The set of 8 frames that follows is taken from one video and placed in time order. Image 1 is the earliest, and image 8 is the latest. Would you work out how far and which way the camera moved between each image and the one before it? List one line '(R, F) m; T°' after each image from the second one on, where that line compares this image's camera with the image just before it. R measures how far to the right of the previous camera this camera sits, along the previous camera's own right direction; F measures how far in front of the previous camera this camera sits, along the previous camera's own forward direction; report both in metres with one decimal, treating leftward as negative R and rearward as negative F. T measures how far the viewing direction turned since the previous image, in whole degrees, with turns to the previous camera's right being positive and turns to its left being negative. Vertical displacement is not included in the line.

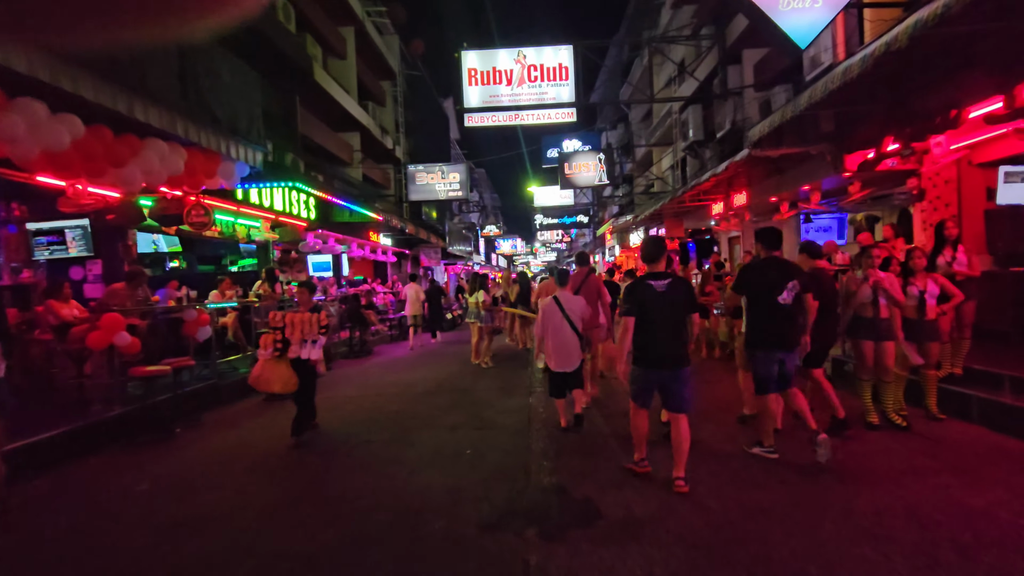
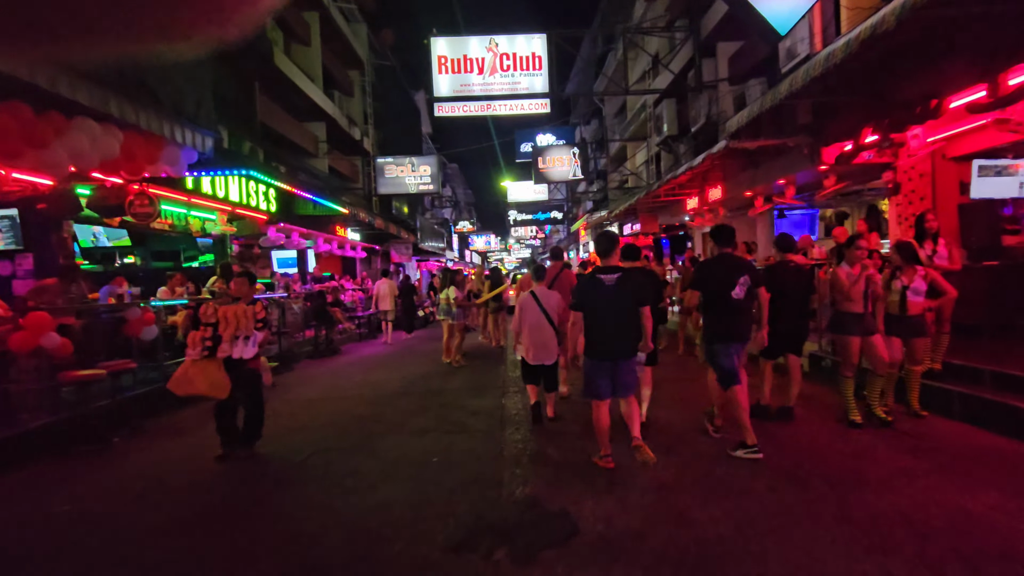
(0.0, +0.4) m; +3°
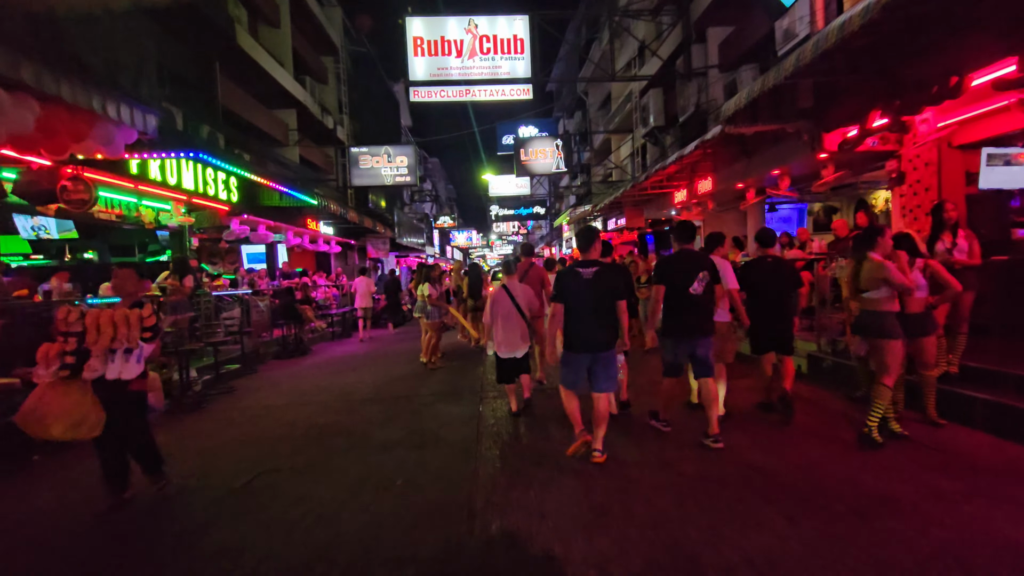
(0.0, +0.7) m; +2°
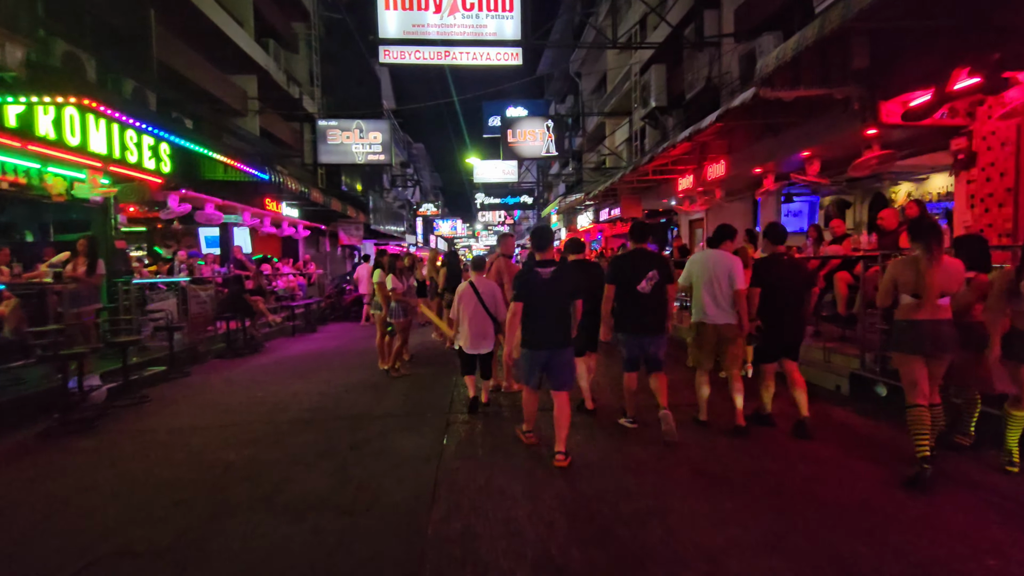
(+0.1, +1.5) m; +2°
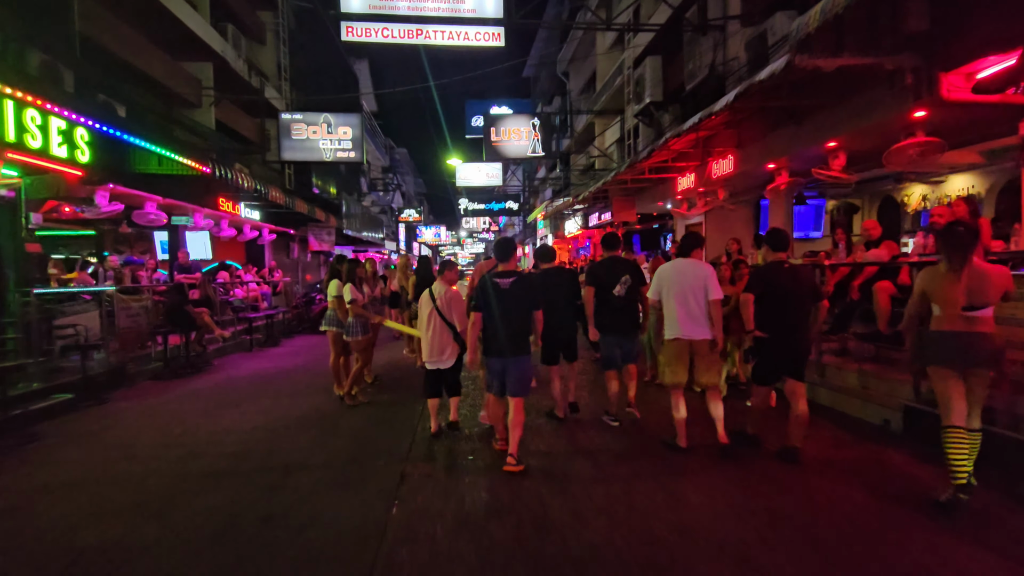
(+0.1, +1.3) m; +2°
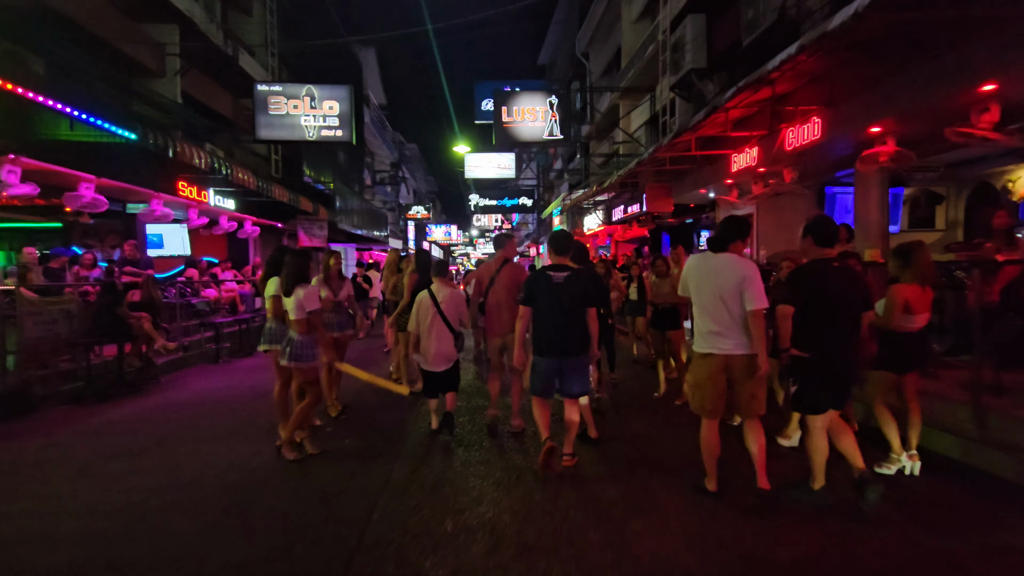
(0.0, +2.1) m; -1°
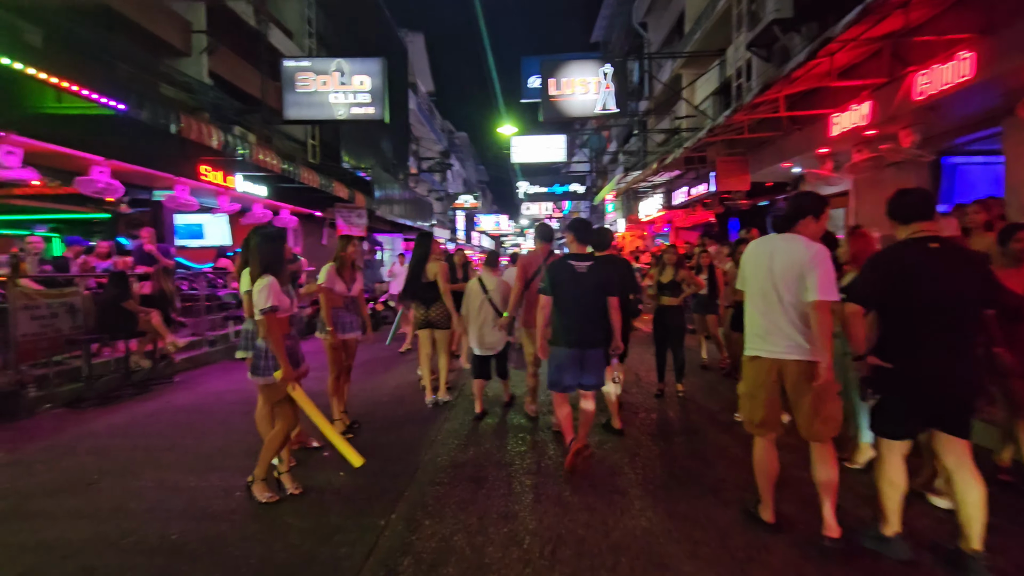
(+0.1, +1.3) m; -6°
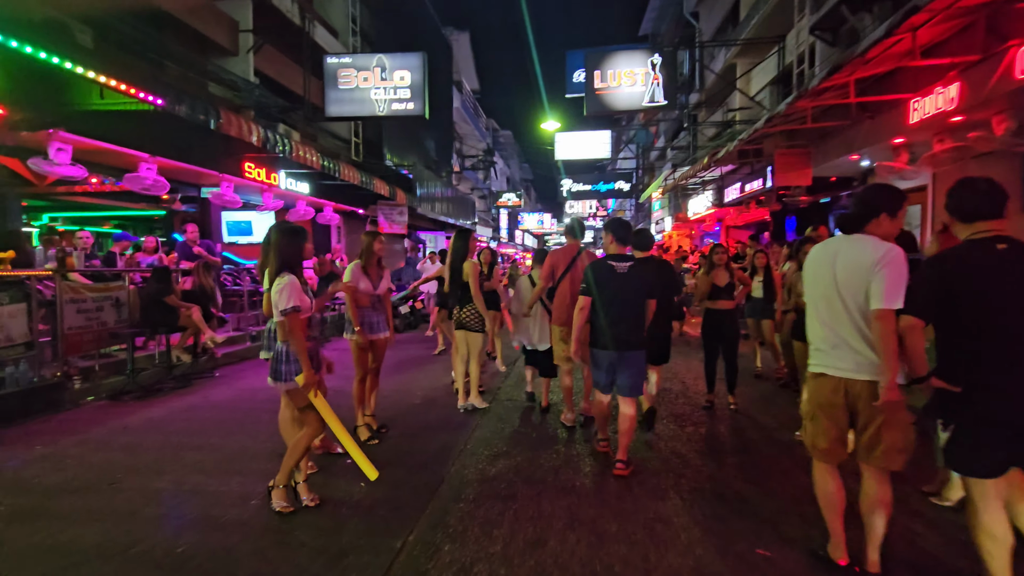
(+0.1, +0.3) m; -5°
